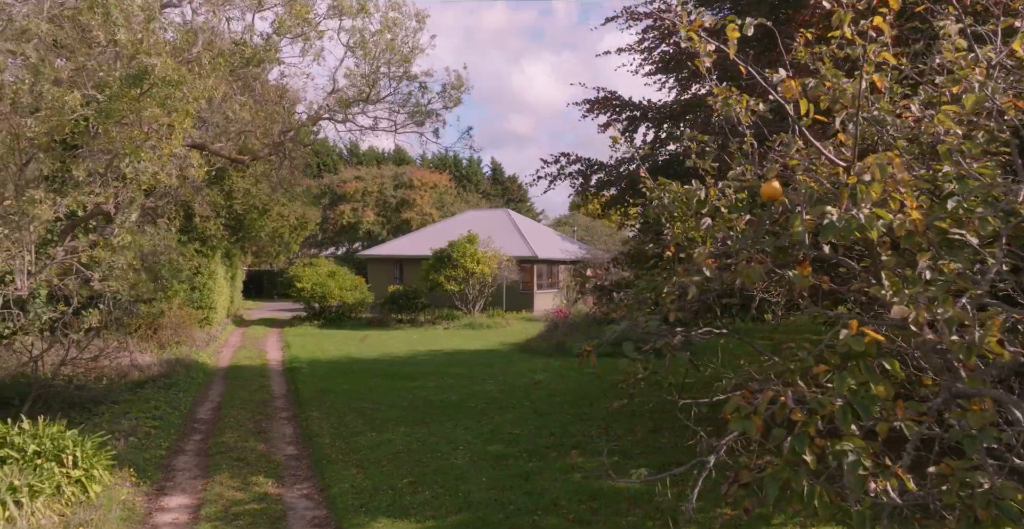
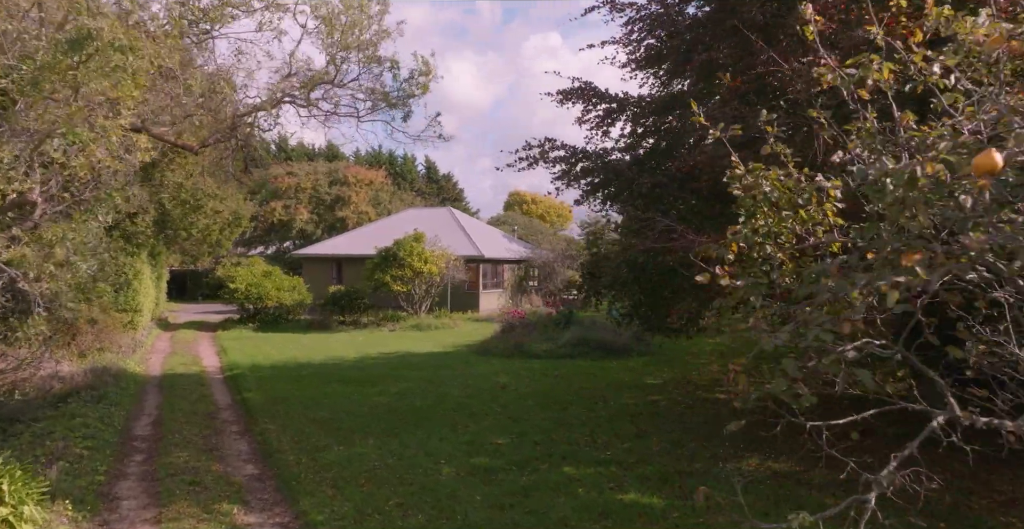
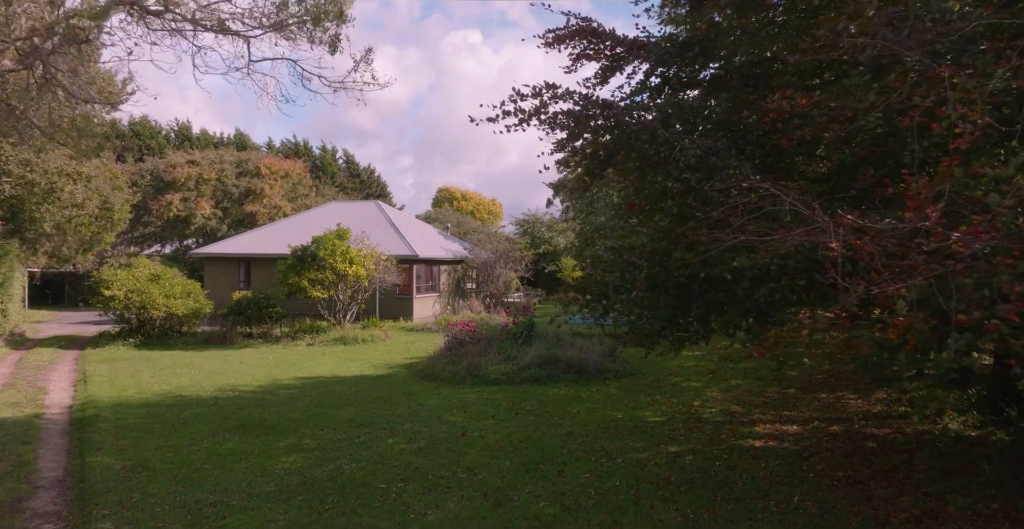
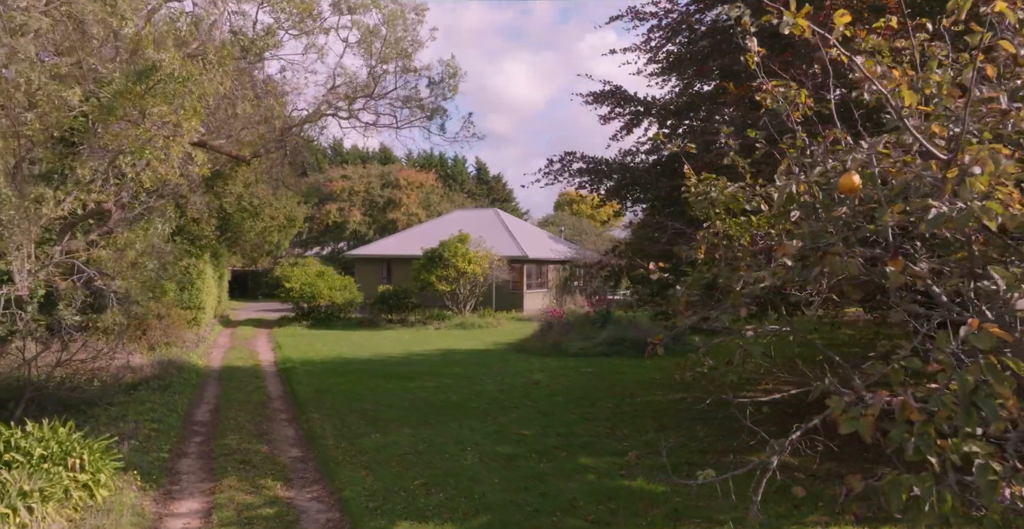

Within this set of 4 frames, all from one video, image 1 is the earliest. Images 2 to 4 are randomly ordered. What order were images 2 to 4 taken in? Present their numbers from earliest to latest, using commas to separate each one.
4, 2, 3
